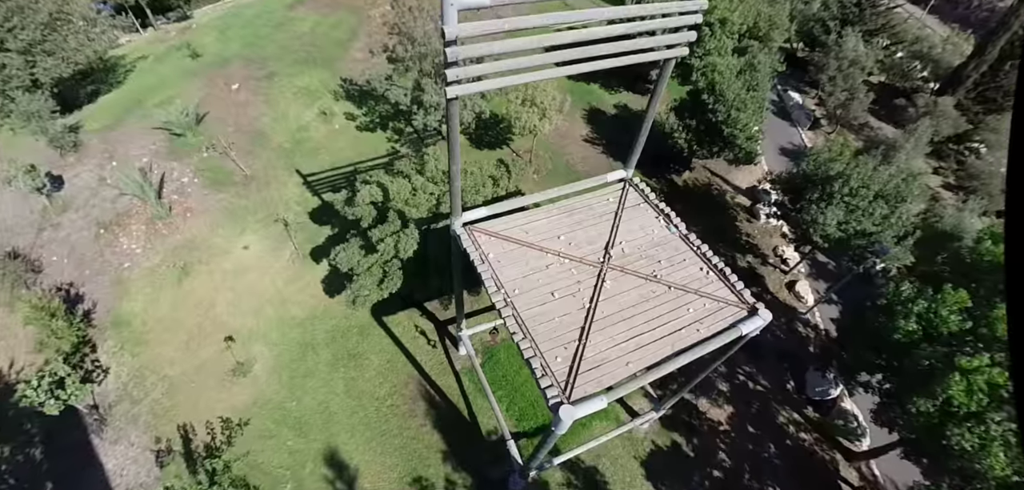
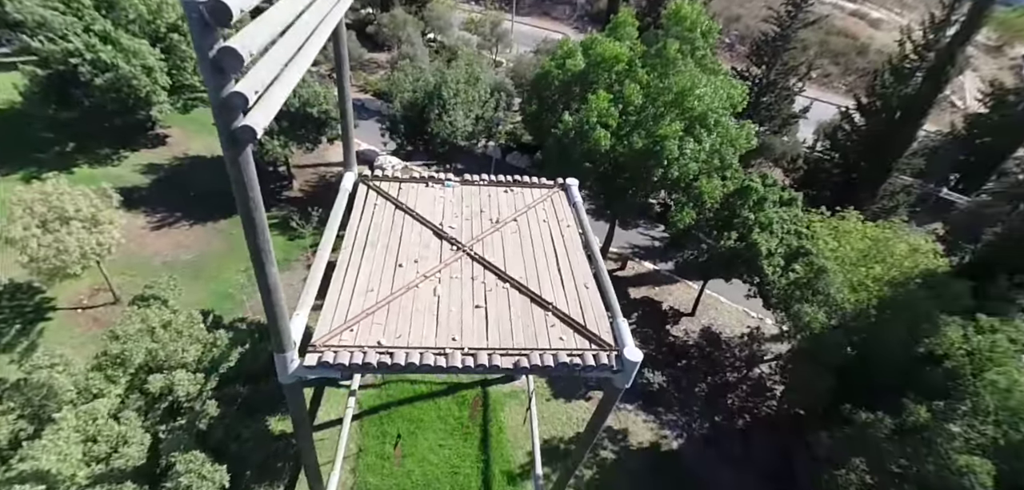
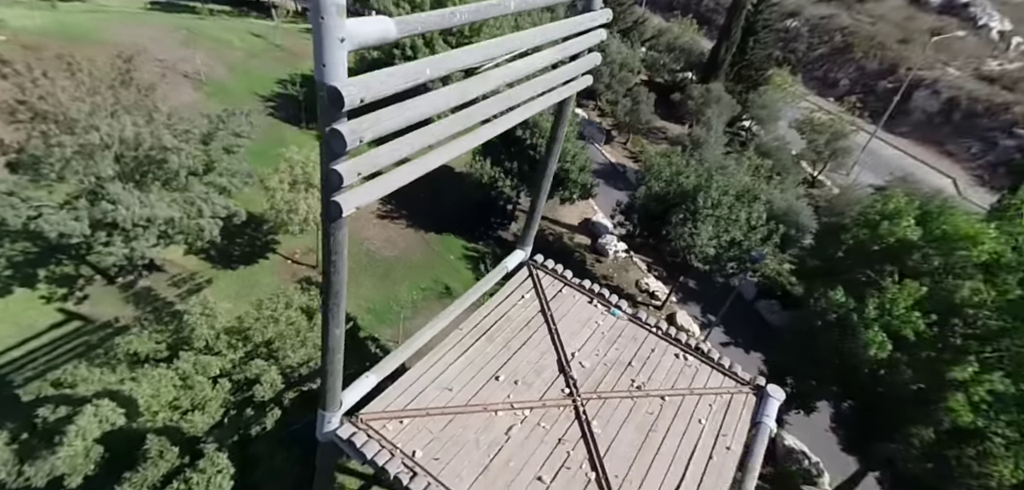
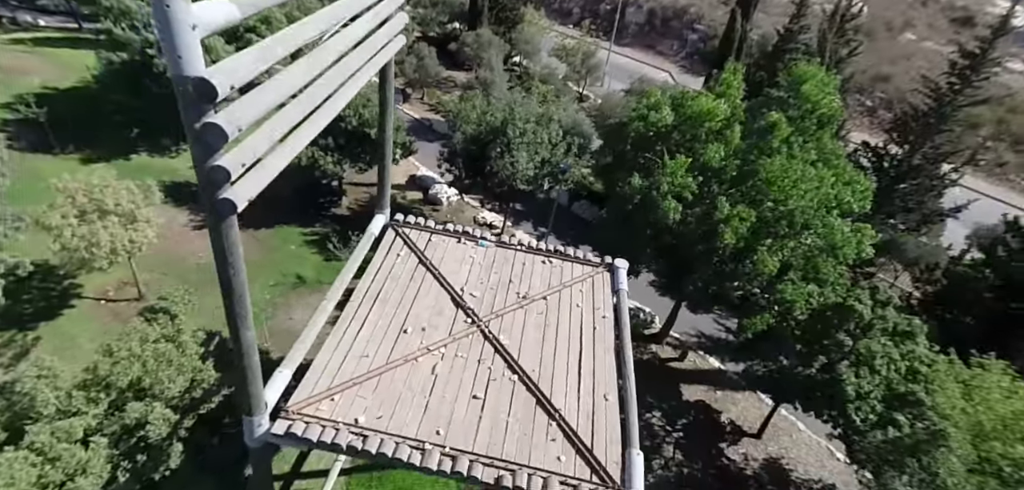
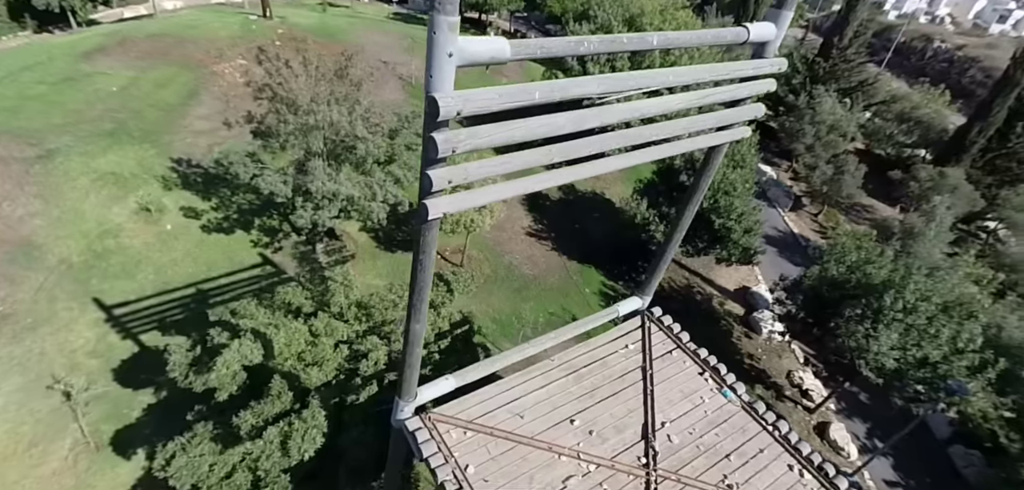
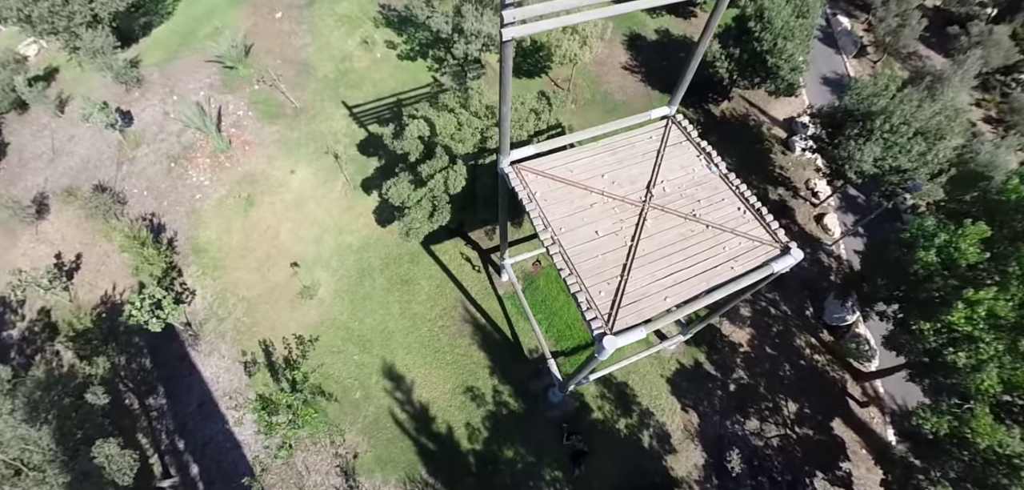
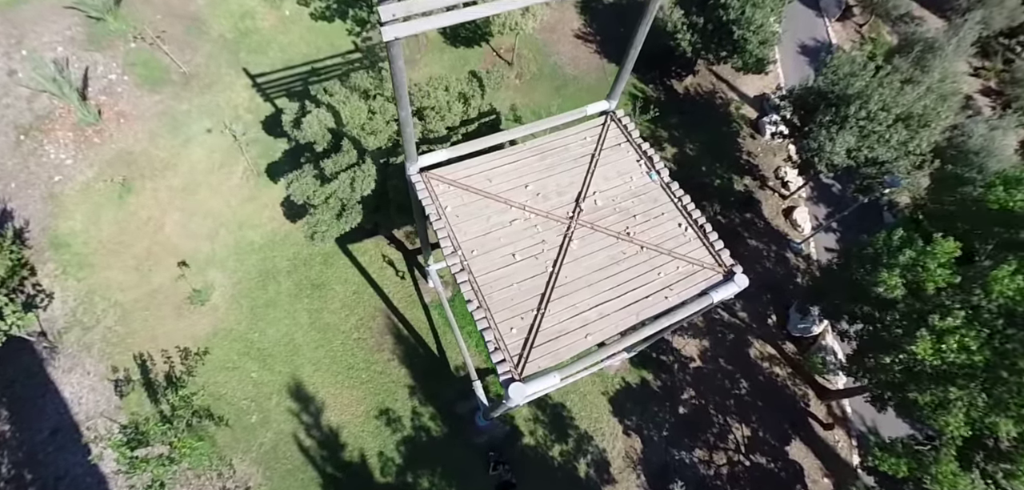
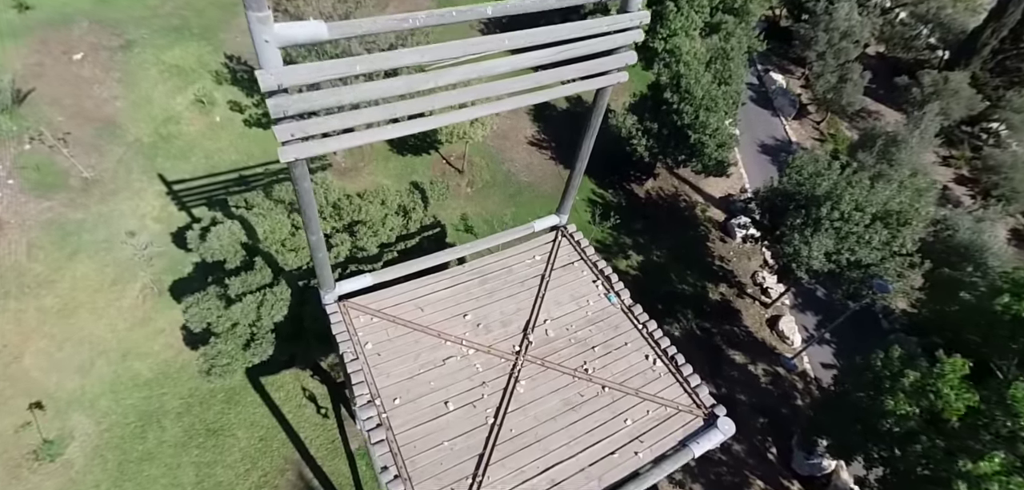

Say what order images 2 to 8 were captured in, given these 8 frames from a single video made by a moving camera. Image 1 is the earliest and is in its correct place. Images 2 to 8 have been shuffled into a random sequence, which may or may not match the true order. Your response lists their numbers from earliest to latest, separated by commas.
6, 7, 8, 5, 3, 4, 2
